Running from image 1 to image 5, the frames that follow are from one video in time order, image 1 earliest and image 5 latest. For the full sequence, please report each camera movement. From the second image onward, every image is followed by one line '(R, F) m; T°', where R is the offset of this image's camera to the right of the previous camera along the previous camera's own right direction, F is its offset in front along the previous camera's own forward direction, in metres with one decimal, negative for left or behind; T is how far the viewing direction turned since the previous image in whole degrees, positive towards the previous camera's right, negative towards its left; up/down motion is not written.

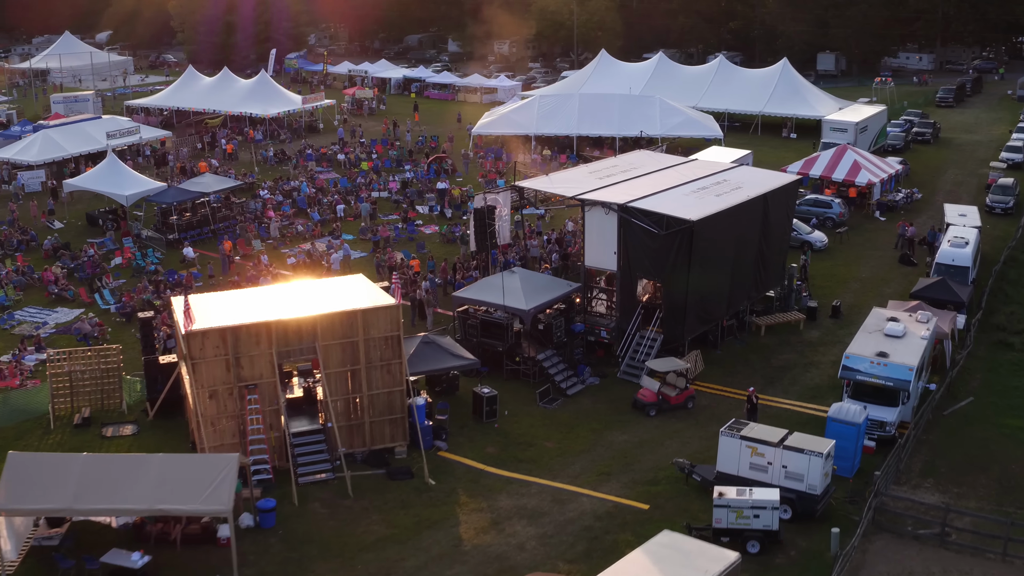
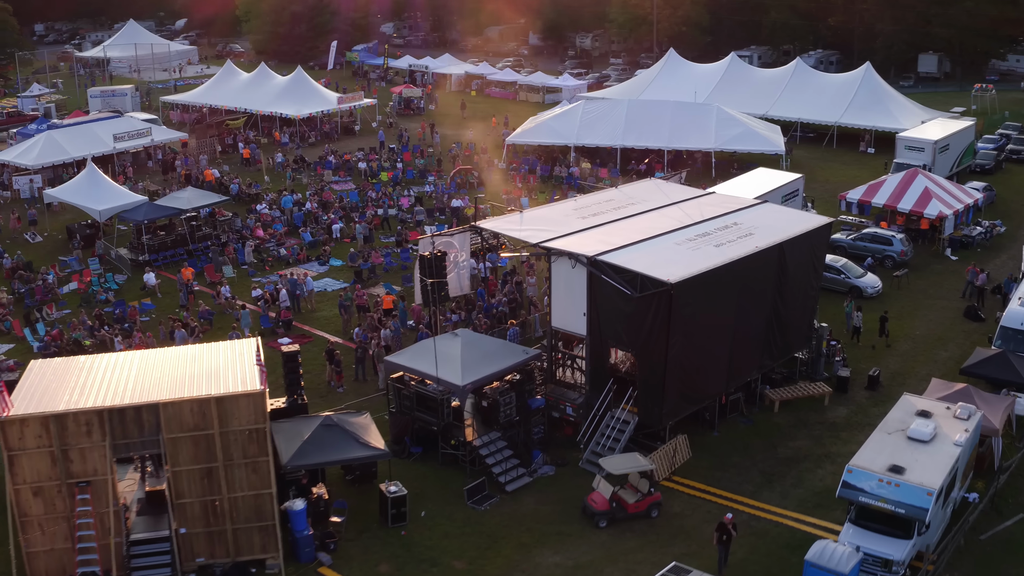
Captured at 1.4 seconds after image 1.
(+3.0, +4.2) m; -6°
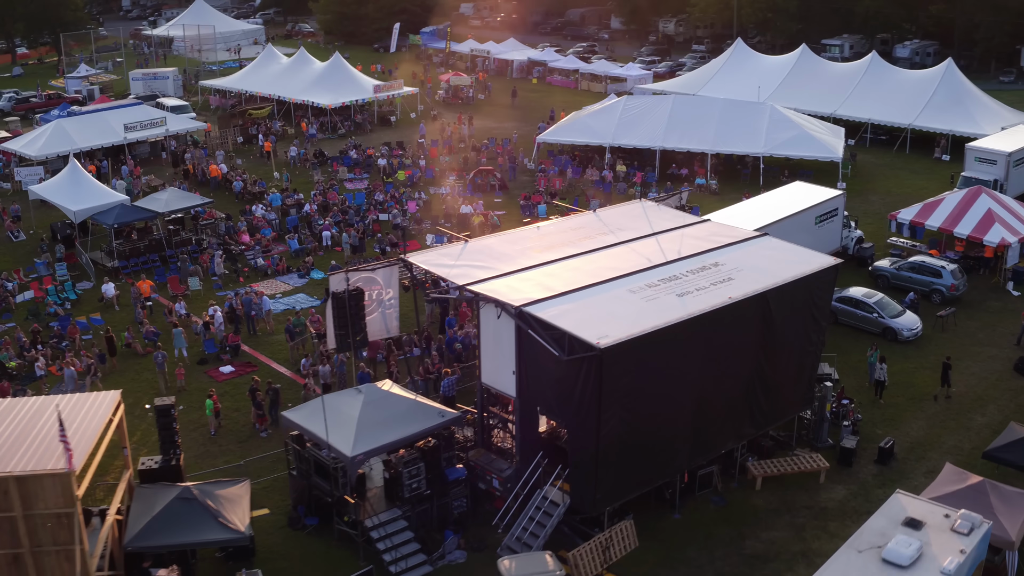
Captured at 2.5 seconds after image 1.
(+2.9, +3.3) m; -6°
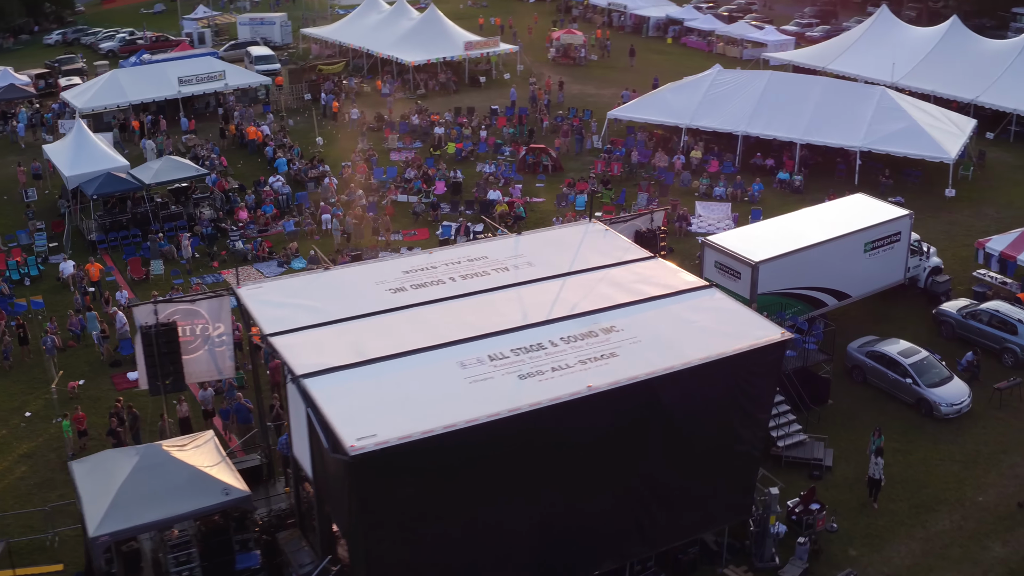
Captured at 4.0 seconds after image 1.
(+4.7, +4.3) m; -11°
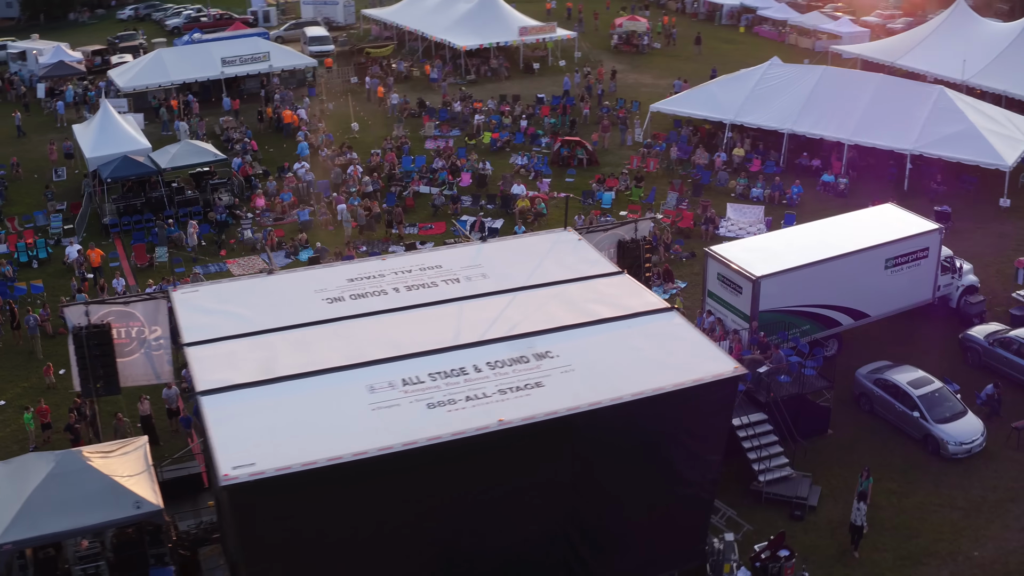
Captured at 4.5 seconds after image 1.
(+1.9, +1.1) m; -5°
